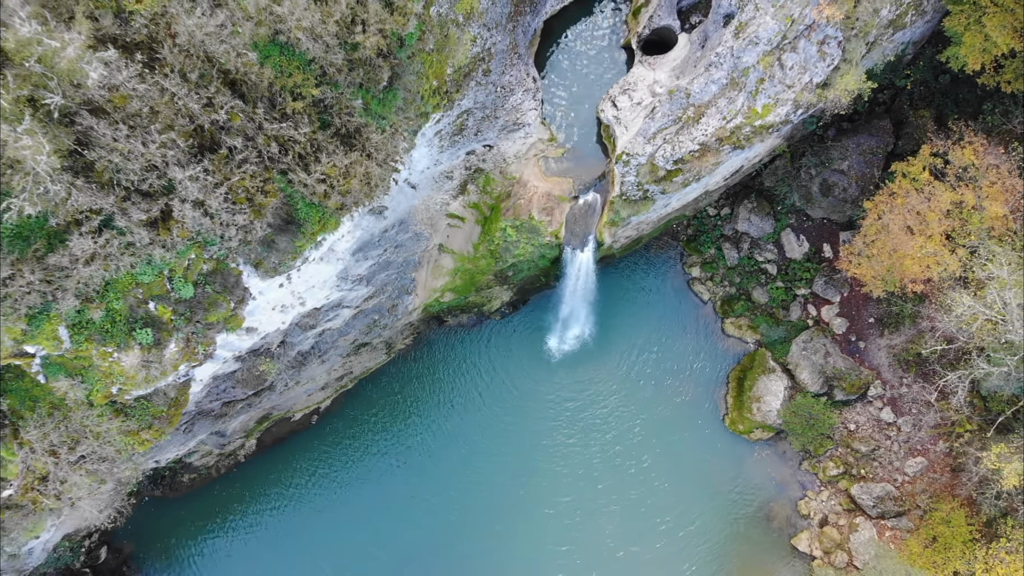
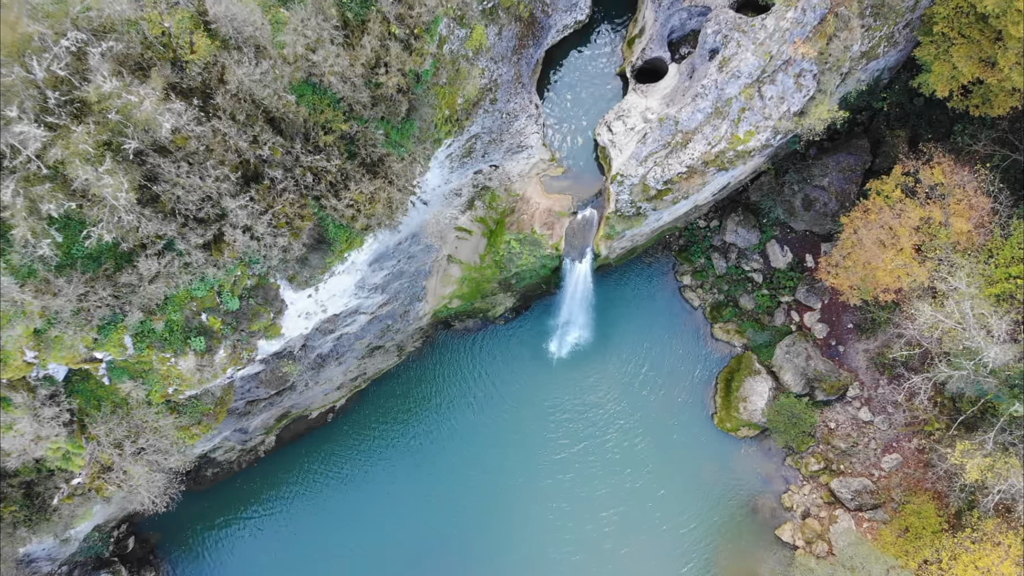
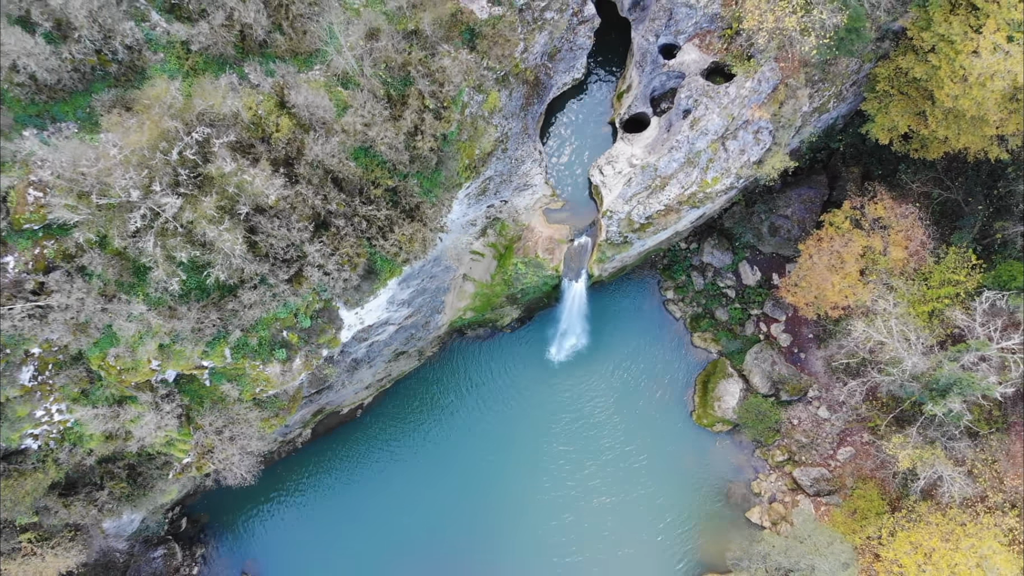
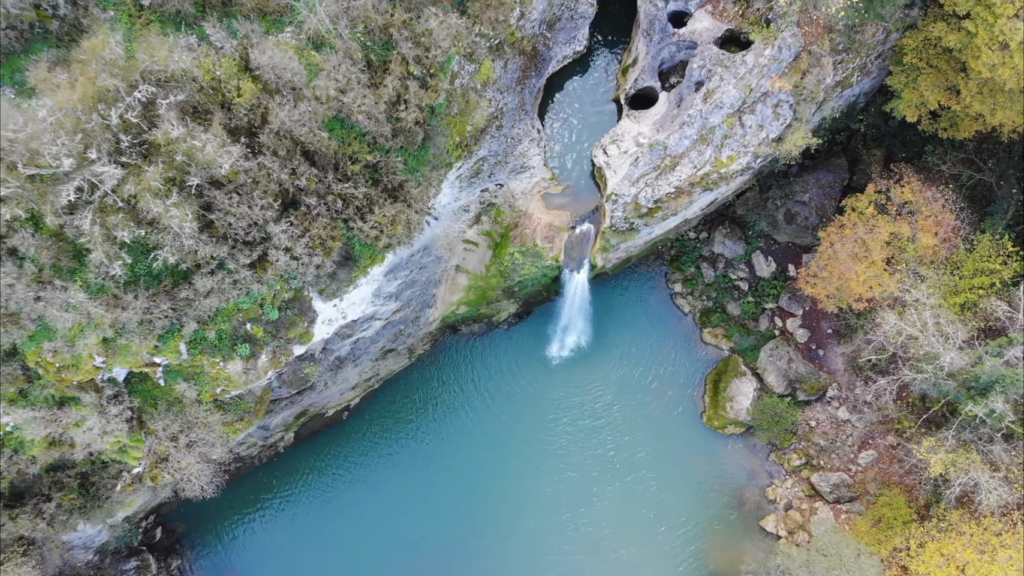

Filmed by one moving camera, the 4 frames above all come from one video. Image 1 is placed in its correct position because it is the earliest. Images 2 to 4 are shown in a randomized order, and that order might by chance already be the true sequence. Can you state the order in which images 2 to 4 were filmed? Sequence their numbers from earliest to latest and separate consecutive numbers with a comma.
2, 4, 3
